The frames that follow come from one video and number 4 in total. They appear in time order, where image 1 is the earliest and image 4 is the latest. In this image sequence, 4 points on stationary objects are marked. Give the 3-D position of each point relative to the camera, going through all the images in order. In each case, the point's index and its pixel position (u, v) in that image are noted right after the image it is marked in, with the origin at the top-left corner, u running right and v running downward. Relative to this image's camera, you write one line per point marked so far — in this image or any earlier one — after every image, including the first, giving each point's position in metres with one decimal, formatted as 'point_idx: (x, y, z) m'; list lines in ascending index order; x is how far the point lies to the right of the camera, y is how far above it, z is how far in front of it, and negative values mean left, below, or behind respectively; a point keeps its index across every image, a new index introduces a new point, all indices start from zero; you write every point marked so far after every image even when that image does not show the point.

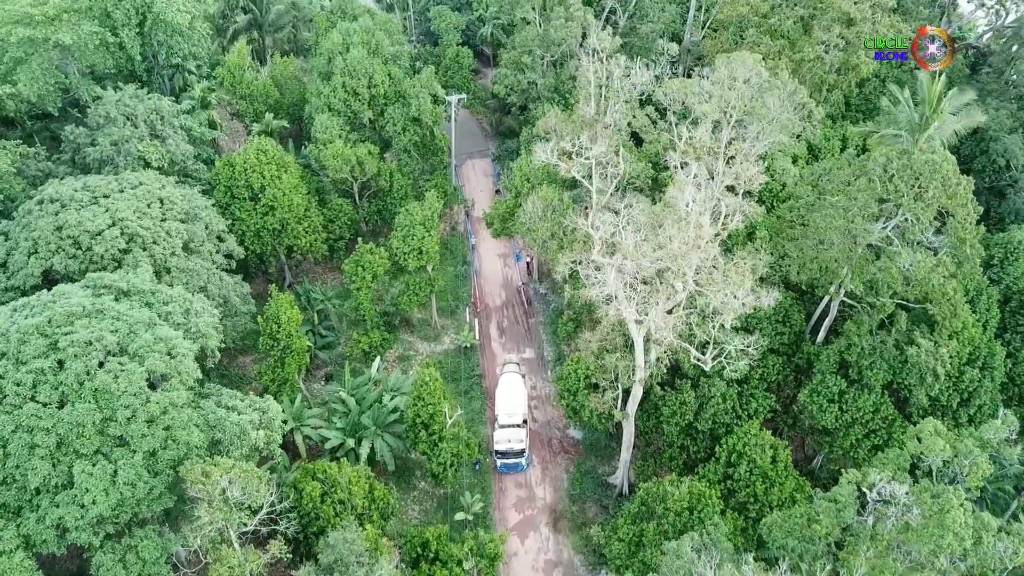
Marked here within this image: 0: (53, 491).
0: (-13.2, -5.8, +19.2) m
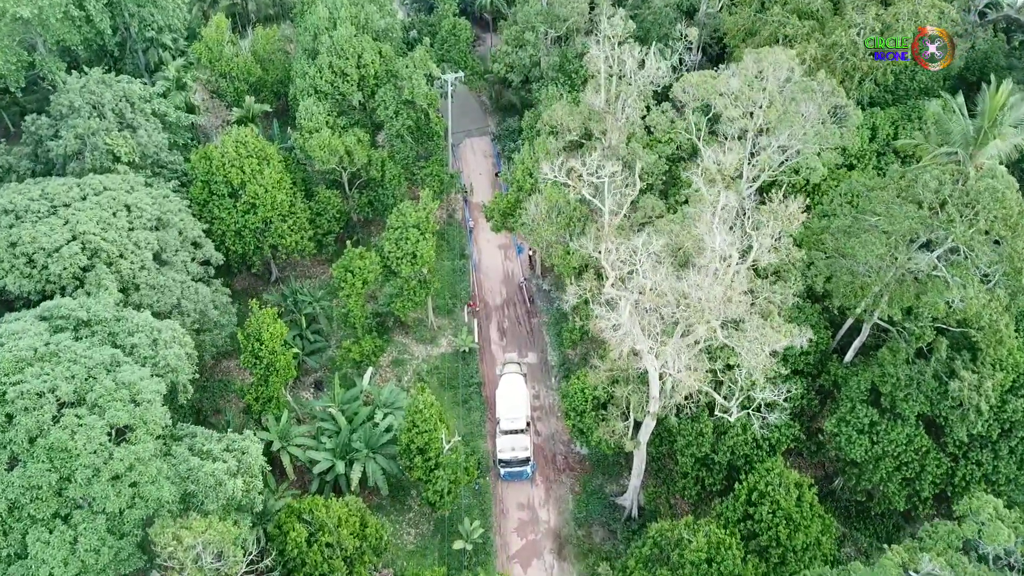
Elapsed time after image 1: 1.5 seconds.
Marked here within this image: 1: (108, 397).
0: (-13.1, -7.1, +17.3) m
1: (-11.4, -3.1, +18.8) m
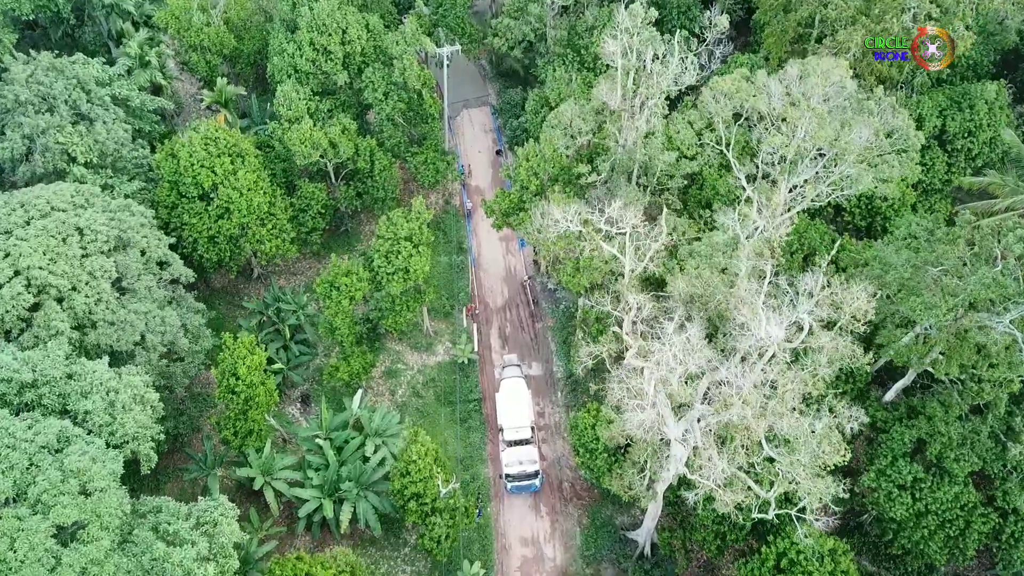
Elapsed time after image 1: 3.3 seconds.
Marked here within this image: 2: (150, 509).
0: (-13.0, -9.0, +15.2) m
1: (-11.2, -4.9, +16.3) m
2: (-10.2, -6.2, +18.7) m
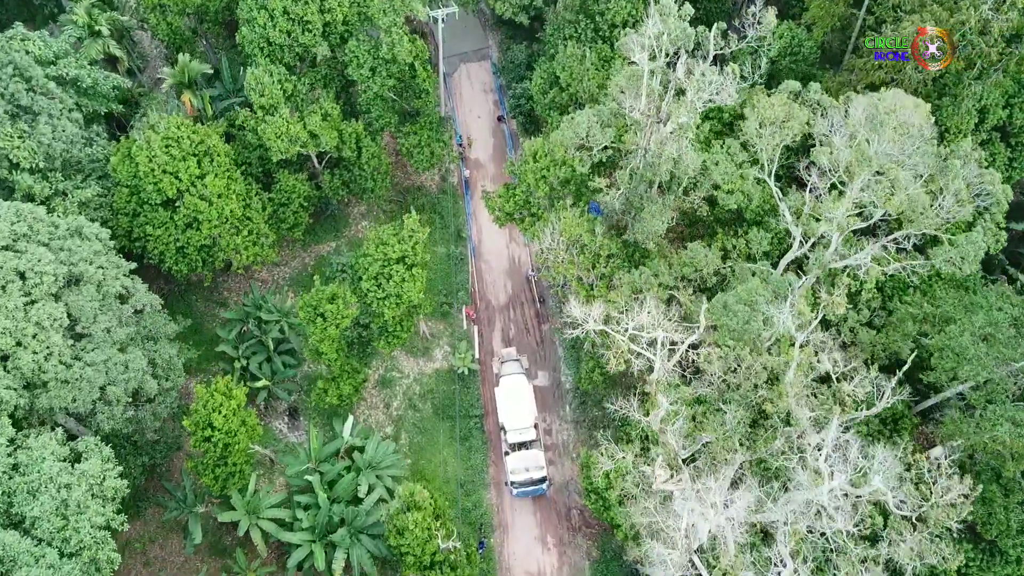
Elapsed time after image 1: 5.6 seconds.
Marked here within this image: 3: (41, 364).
0: (-12.8, -11.5, +13.7) m
1: (-11.0, -7.3, +14.2) m
2: (-10.0, -8.2, +16.8) m
3: (-13.8, -2.2, +19.5) m
